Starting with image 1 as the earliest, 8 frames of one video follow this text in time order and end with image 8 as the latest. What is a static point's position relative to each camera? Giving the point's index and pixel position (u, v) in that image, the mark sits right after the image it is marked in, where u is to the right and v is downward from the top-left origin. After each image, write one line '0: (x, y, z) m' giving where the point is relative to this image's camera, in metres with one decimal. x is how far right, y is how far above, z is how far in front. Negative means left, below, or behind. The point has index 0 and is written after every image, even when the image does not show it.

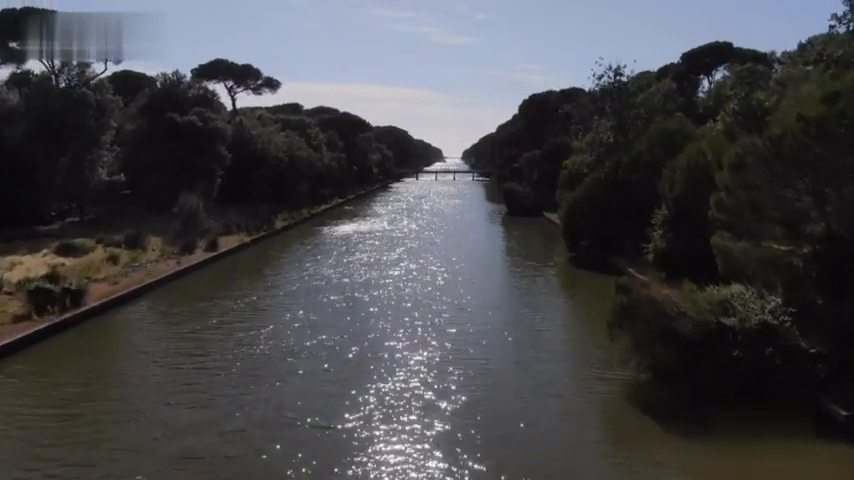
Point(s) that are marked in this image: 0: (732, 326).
0: (+11.7, -3.3, +11.6) m
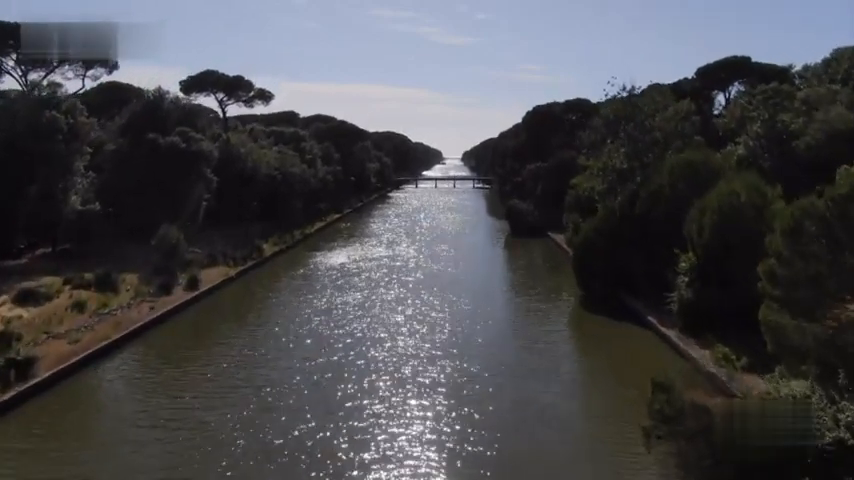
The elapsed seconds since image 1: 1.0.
0: (+11.6, -6.4, +9.4) m
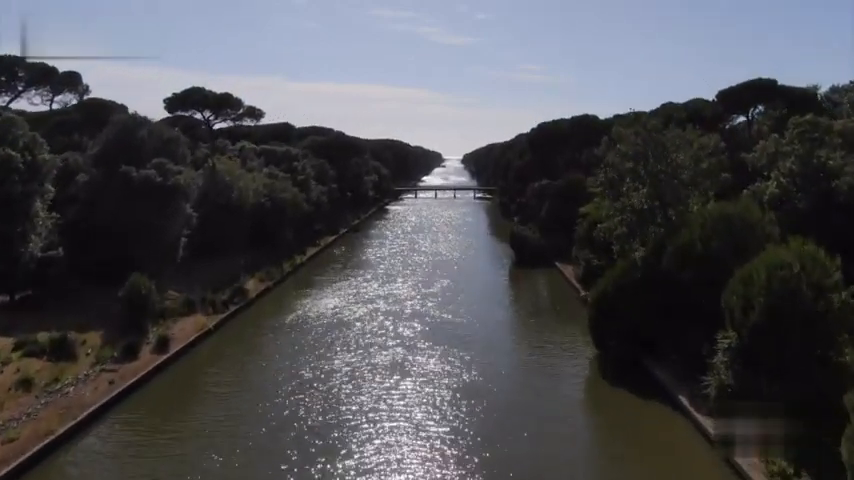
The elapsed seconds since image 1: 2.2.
0: (+11.5, -10.4, +6.7) m
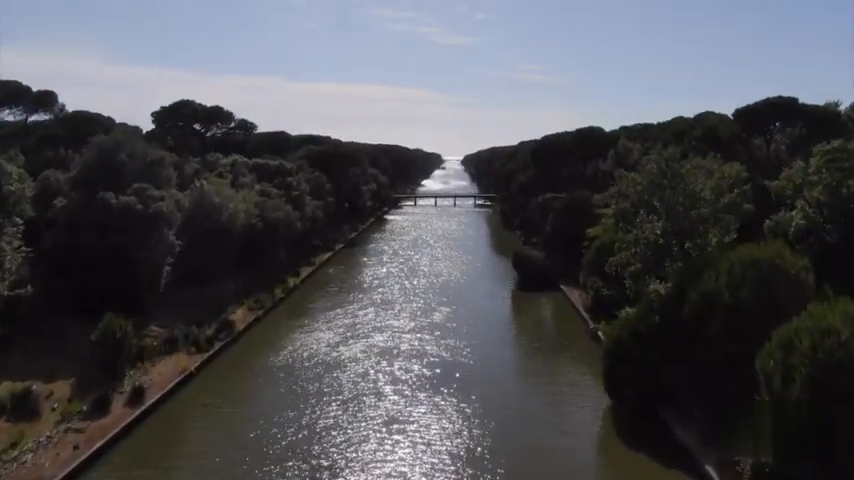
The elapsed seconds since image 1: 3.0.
0: (+11.4, -13.2, +4.9) m
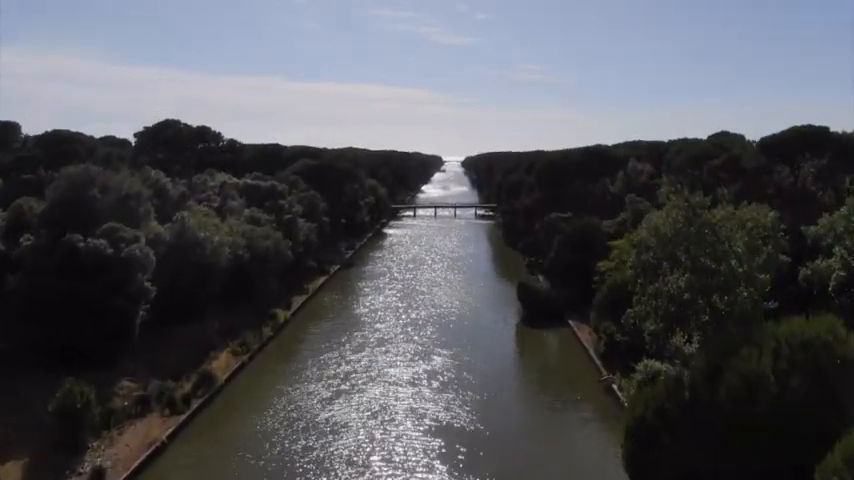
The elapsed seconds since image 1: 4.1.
0: (+11.3, -17.0, +2.5) m
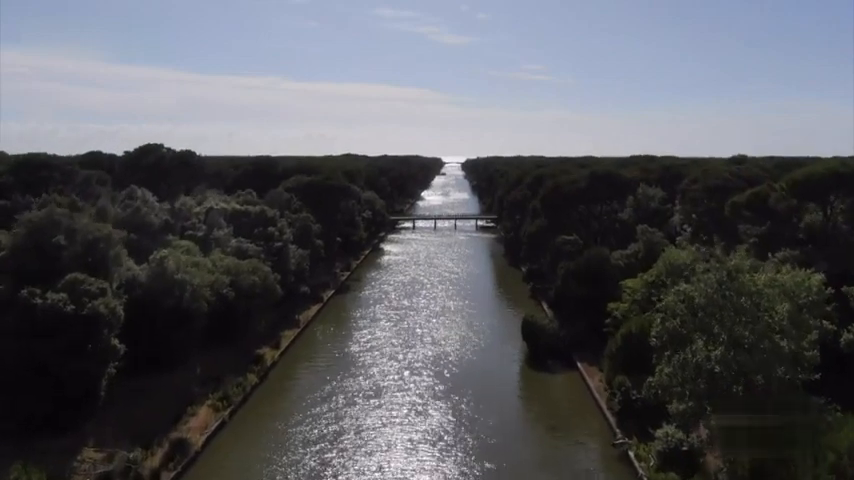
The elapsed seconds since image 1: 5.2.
0: (+11.0, -21.0, 0.0) m
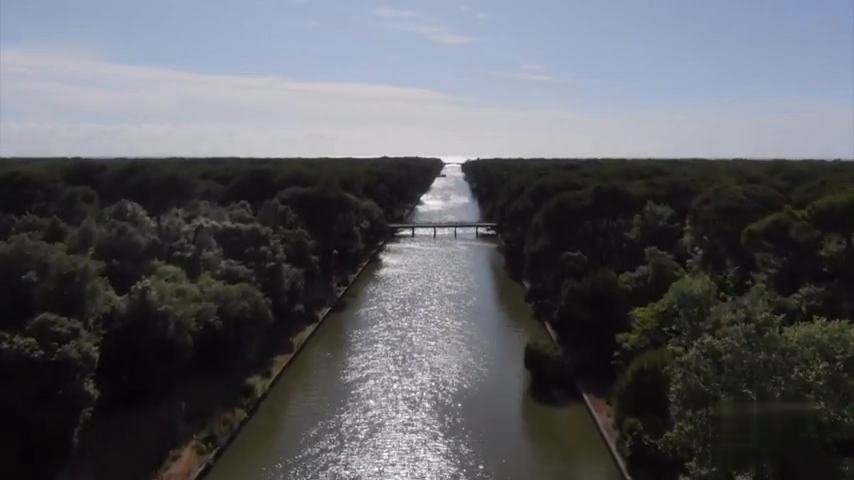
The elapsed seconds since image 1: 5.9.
0: (+10.8, -23.7, -1.7) m
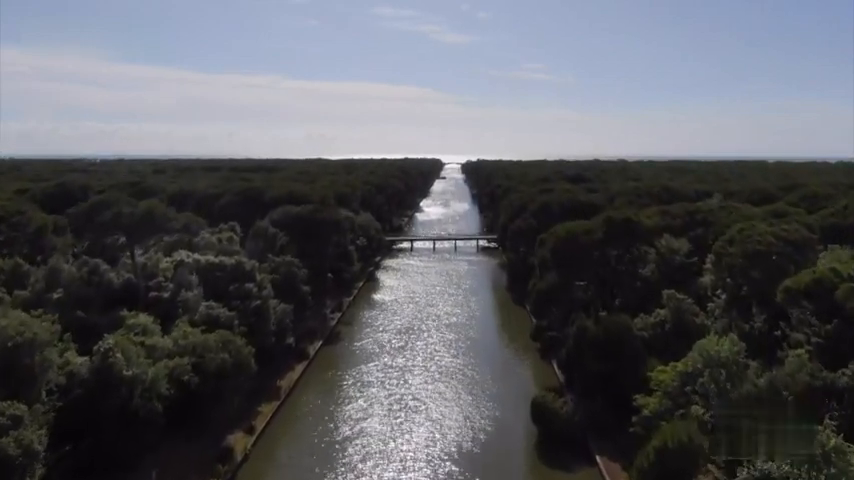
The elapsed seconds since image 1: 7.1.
0: (+10.6, -28.3, -4.6) m
